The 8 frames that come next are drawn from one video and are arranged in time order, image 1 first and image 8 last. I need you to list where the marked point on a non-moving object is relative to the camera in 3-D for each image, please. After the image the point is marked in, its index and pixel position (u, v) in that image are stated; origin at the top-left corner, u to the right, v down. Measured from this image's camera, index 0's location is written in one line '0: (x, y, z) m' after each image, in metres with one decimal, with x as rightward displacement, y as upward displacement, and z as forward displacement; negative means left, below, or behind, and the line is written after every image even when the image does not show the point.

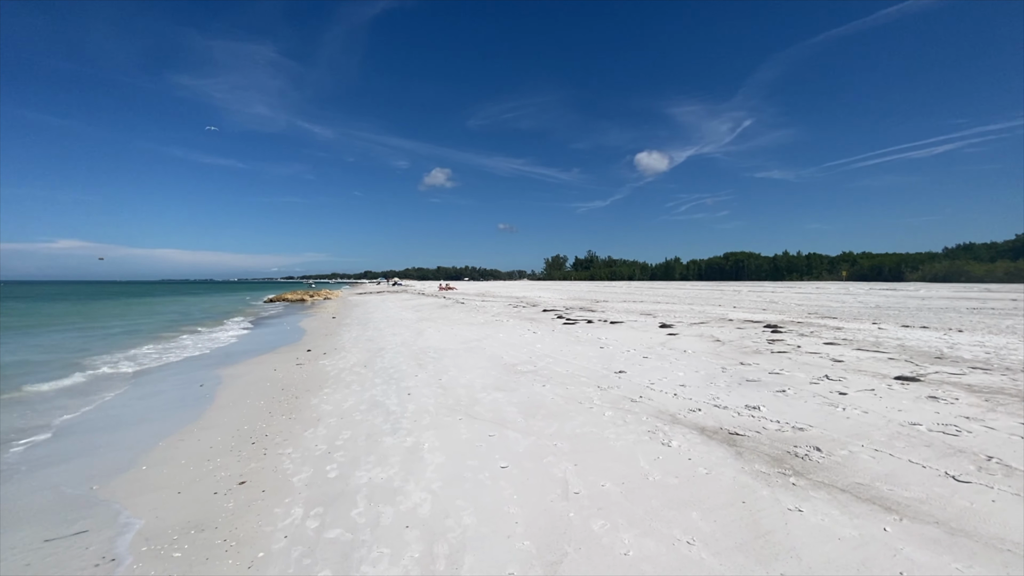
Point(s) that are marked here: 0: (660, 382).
0: (+2.1, -1.4, +7.0) m
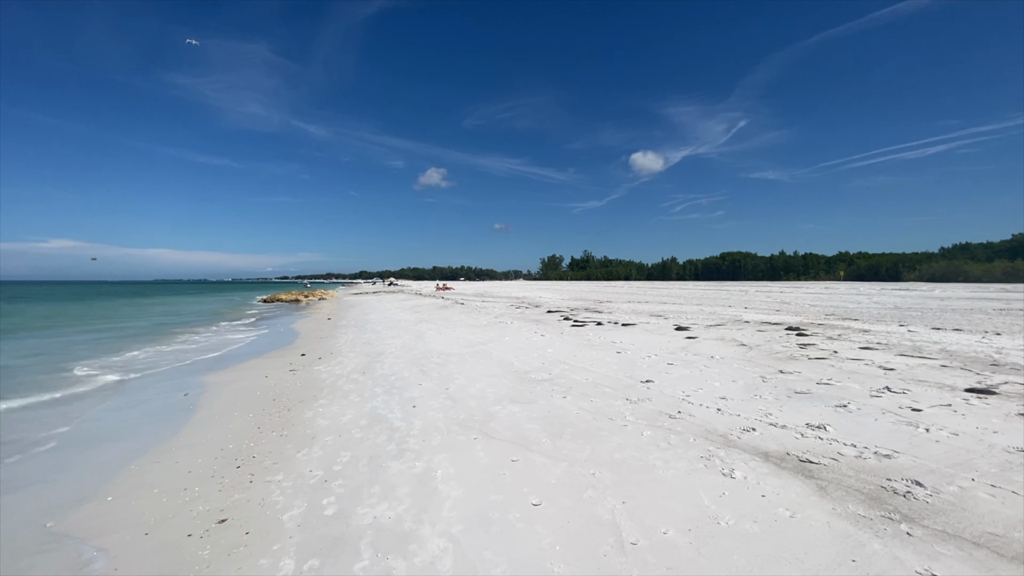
0: (+2.4, -1.4, +6.3) m
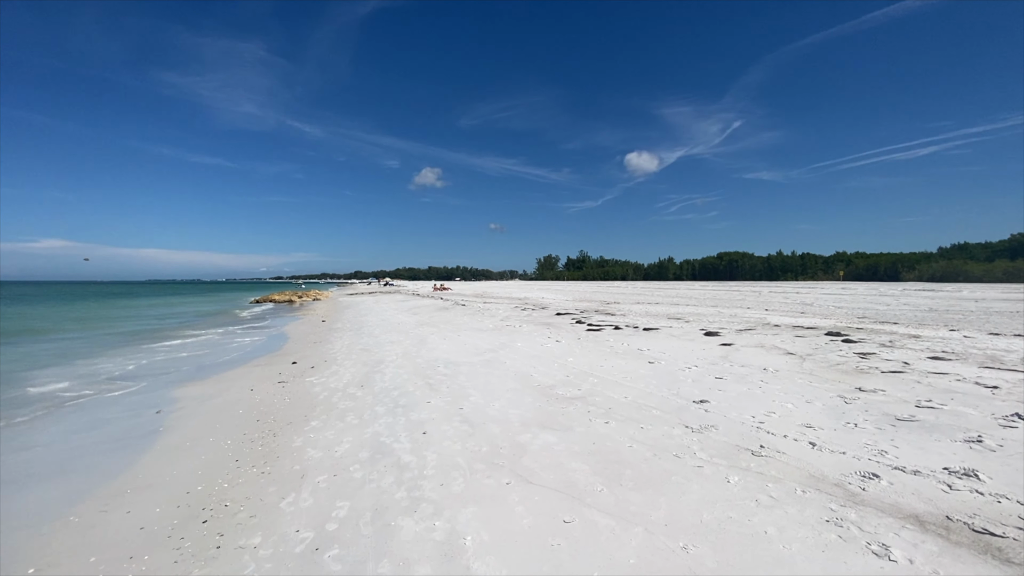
0: (+2.7, -1.4, +5.2) m
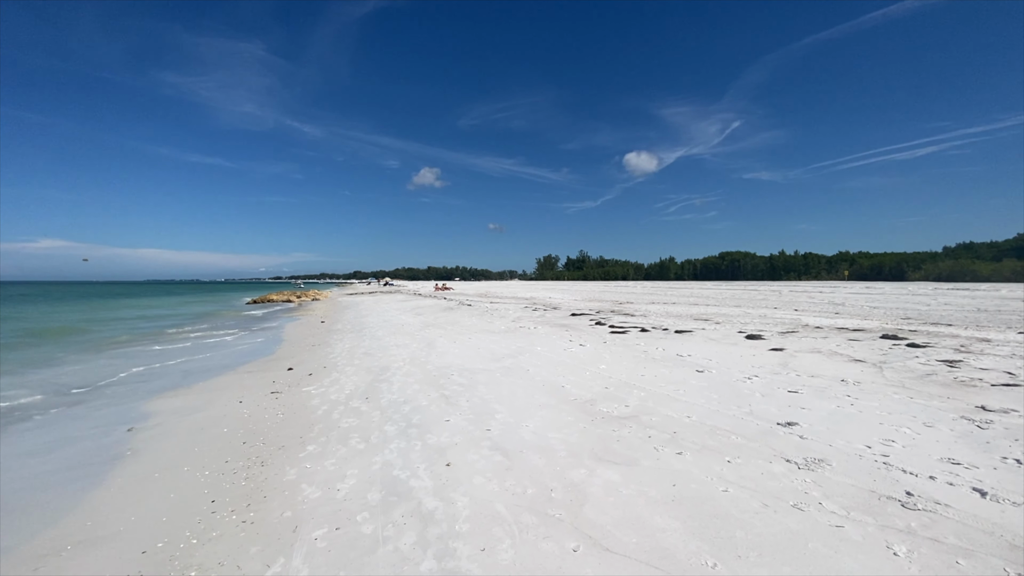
0: (+3.2, -1.4, +4.0) m
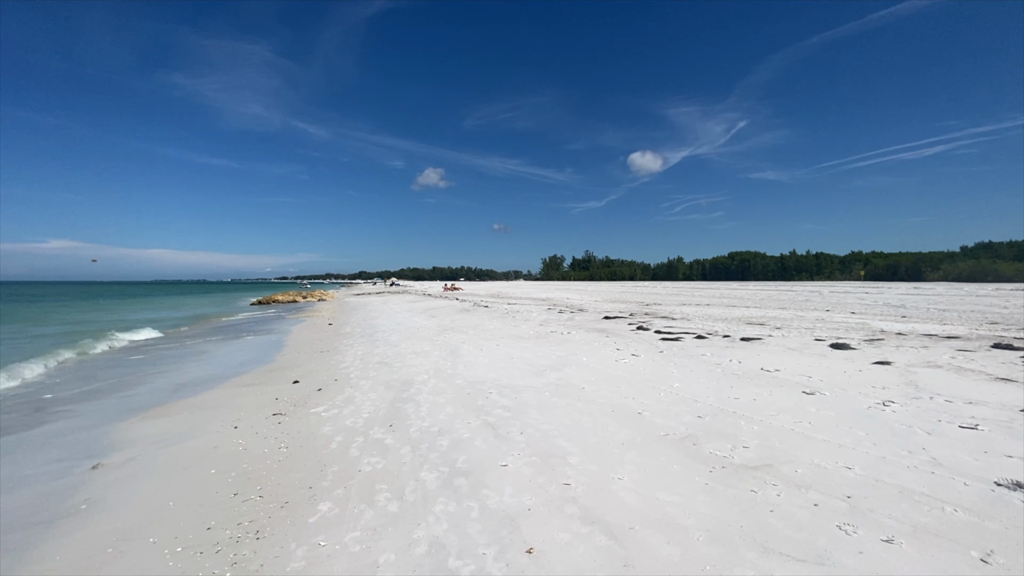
0: (+3.9, -1.4, +2.5) m
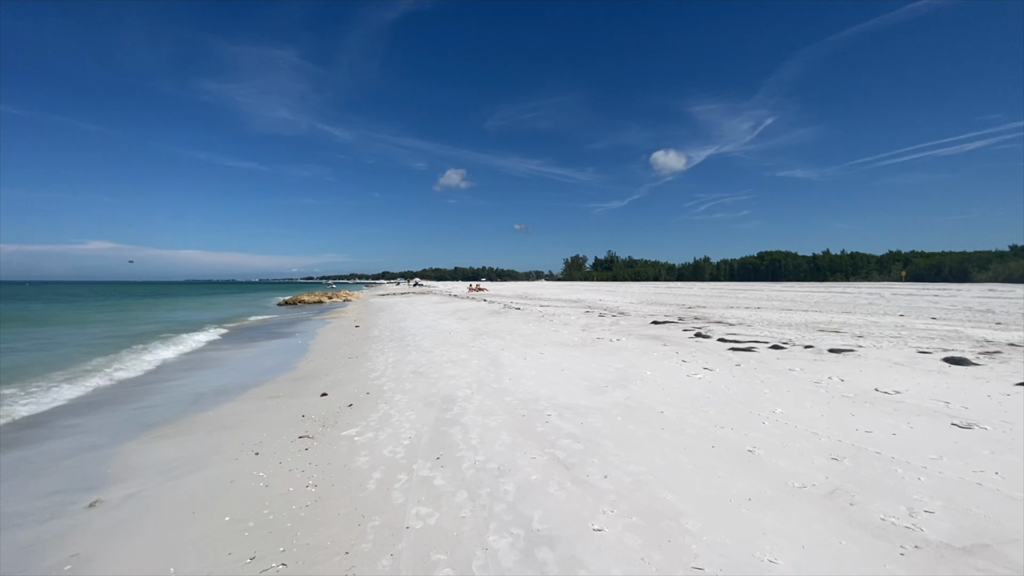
0: (+4.5, -1.4, +1.2) m
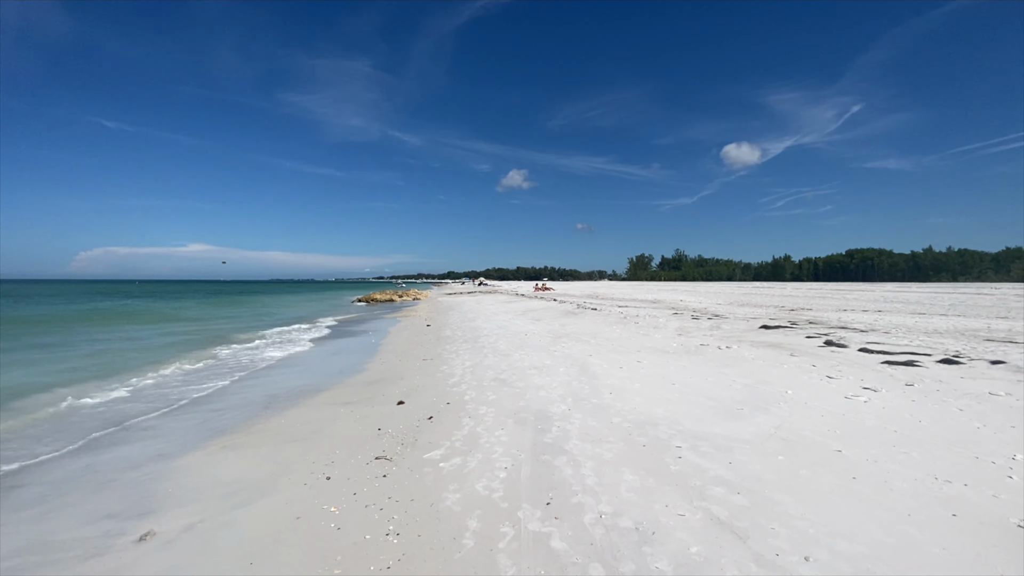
0: (+5.0, -1.4, -0.5) m
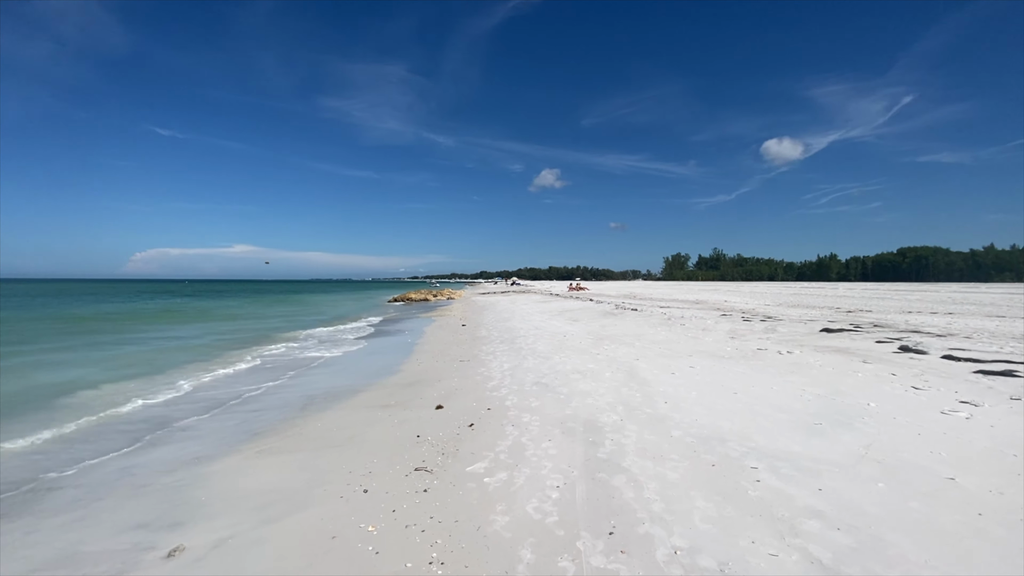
0: (+5.1, -1.4, -1.3) m
